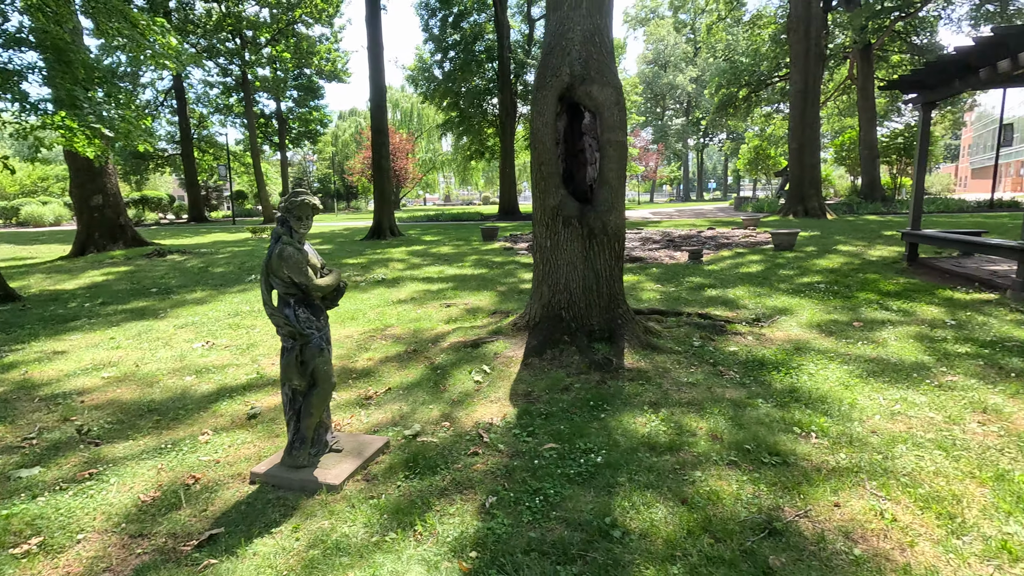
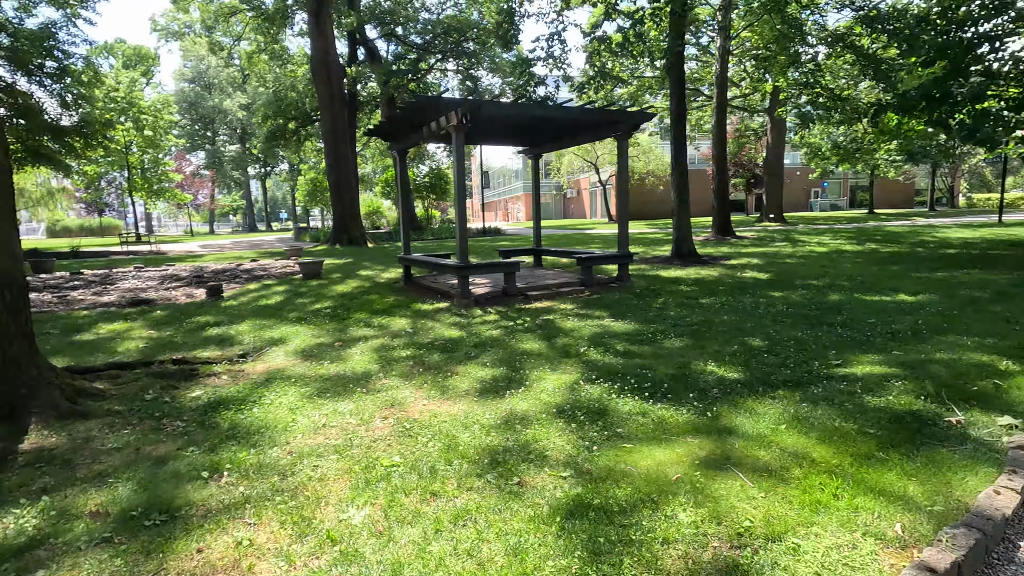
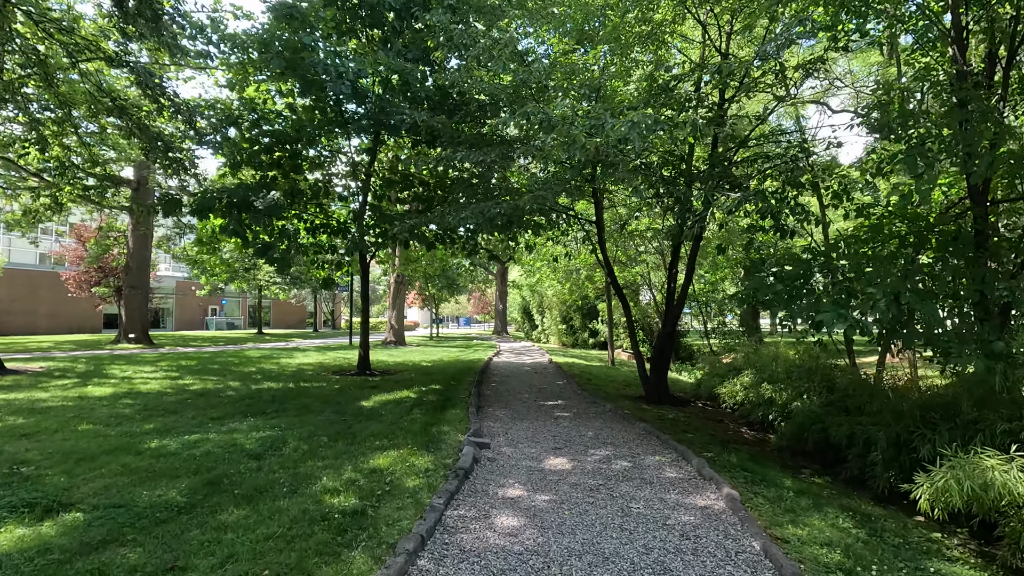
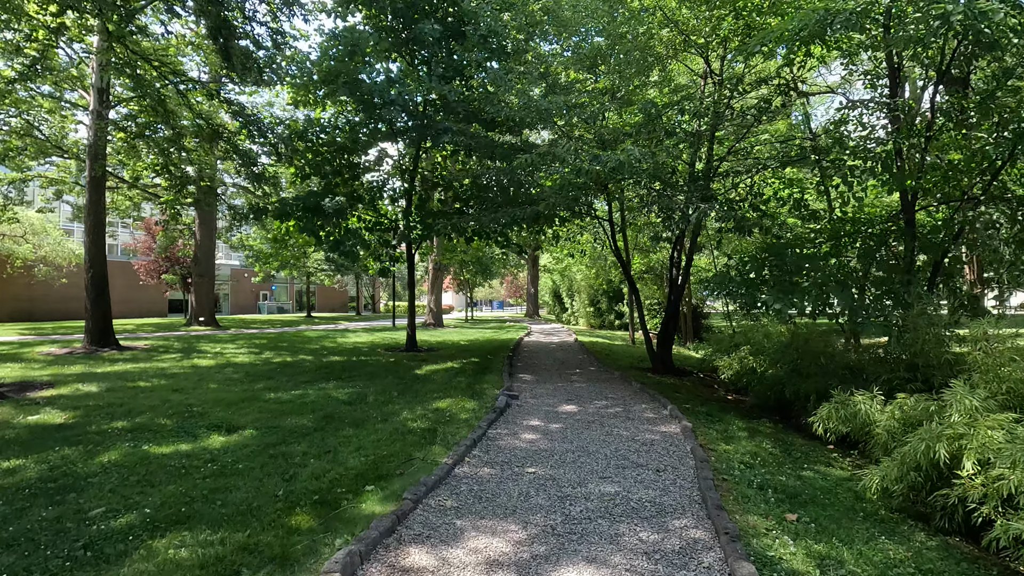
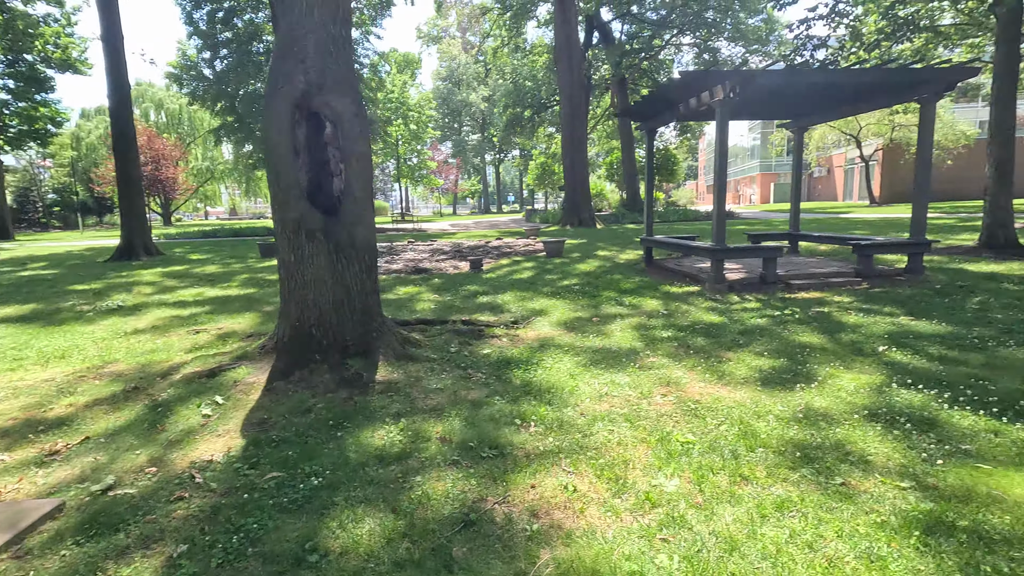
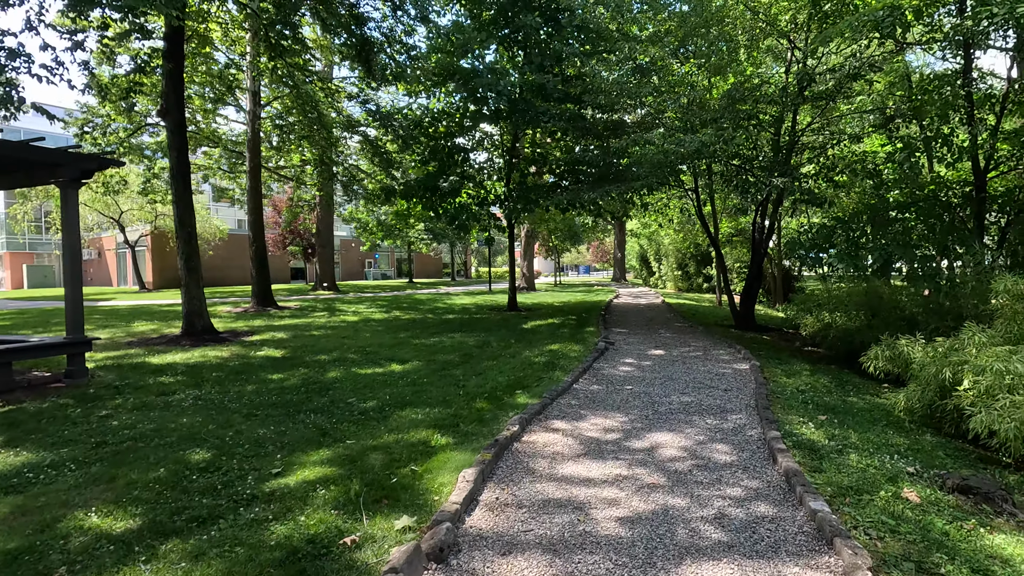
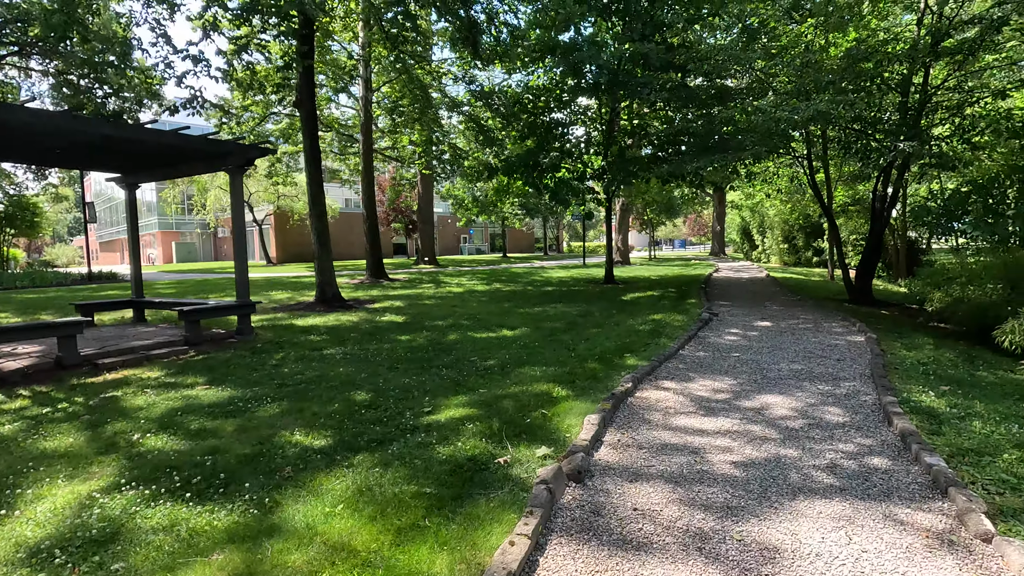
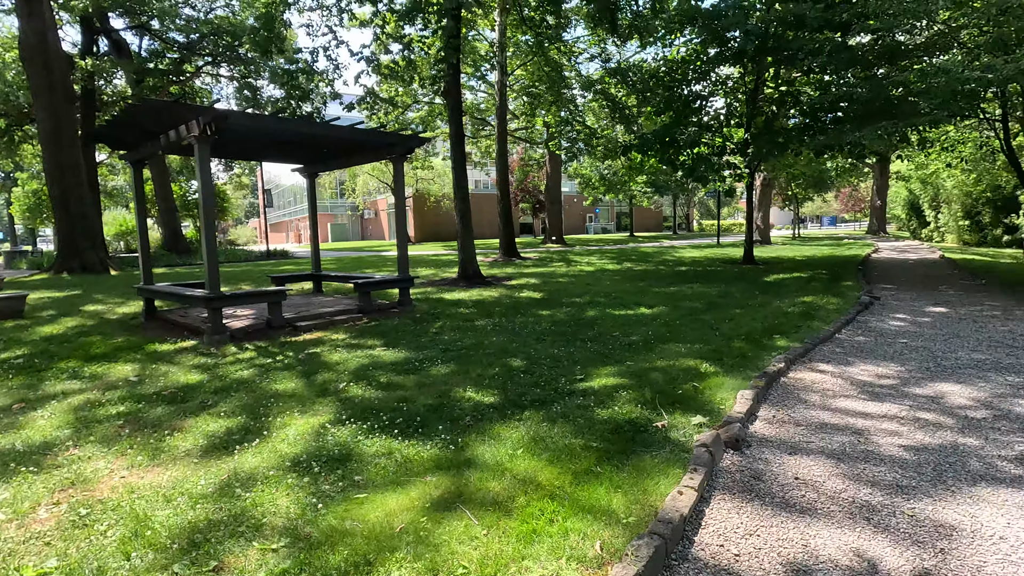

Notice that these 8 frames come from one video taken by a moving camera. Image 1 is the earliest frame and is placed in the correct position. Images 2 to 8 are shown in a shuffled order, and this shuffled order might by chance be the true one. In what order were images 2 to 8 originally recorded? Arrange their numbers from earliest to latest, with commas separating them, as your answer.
5, 2, 8, 7, 6, 4, 3
